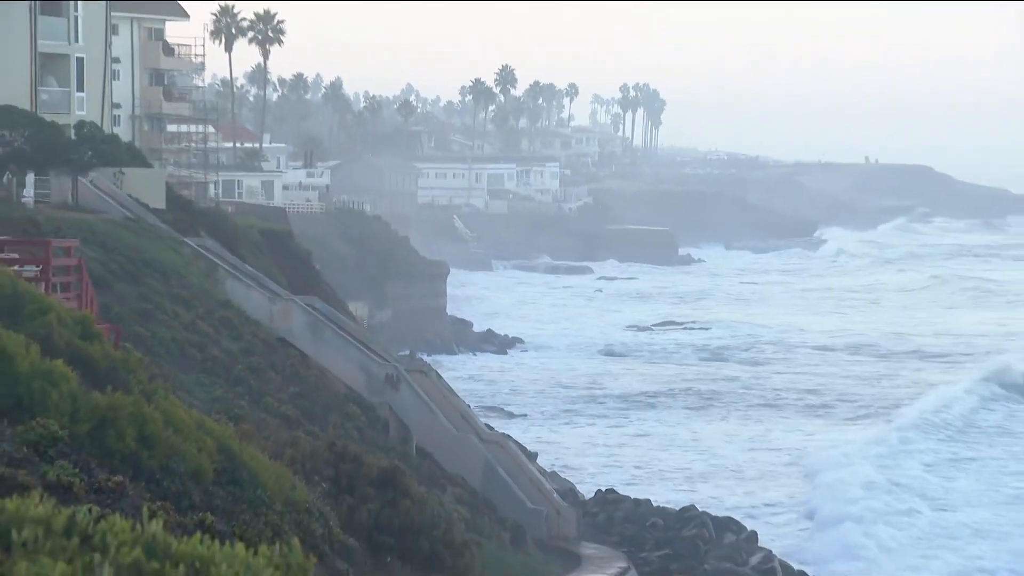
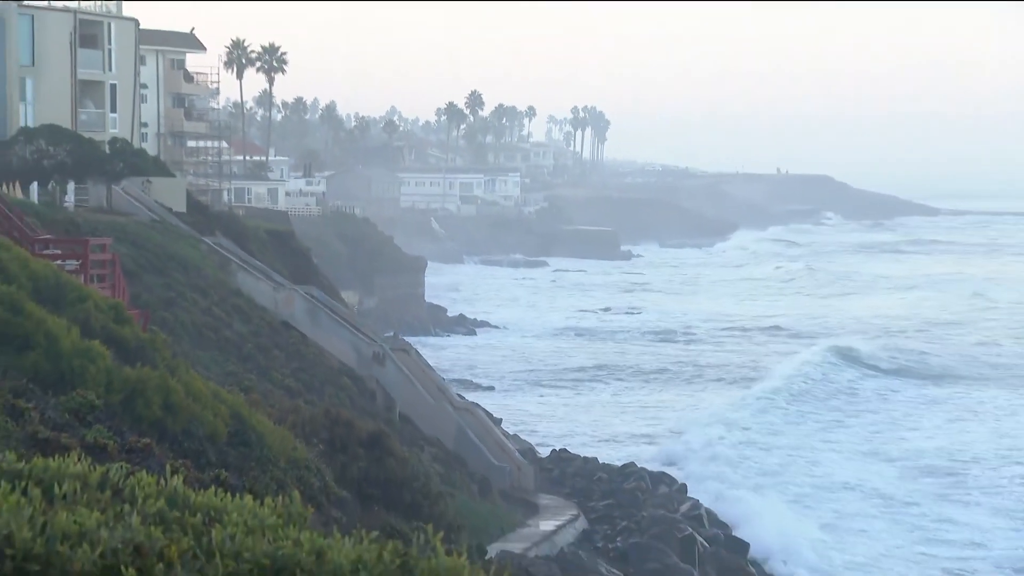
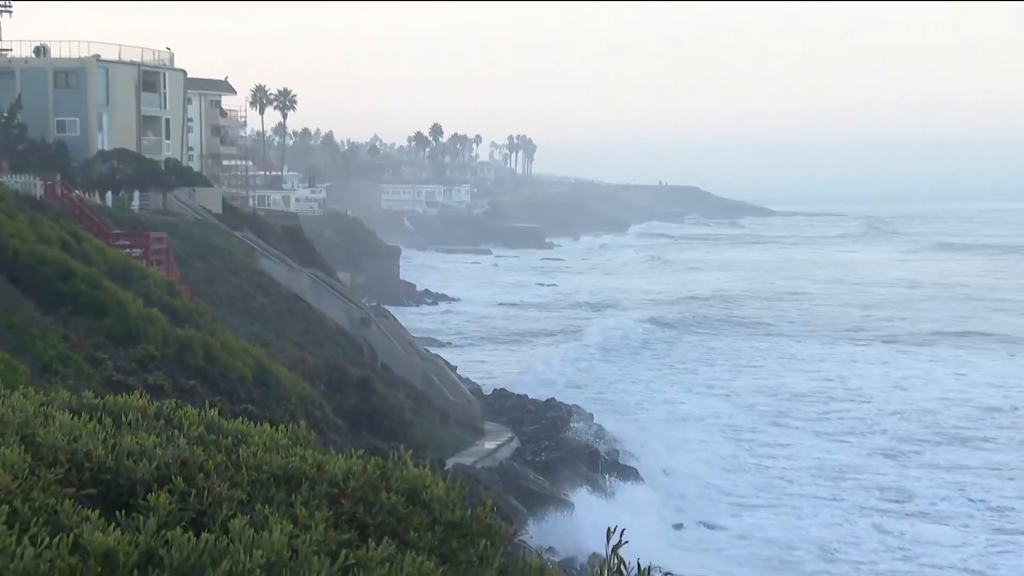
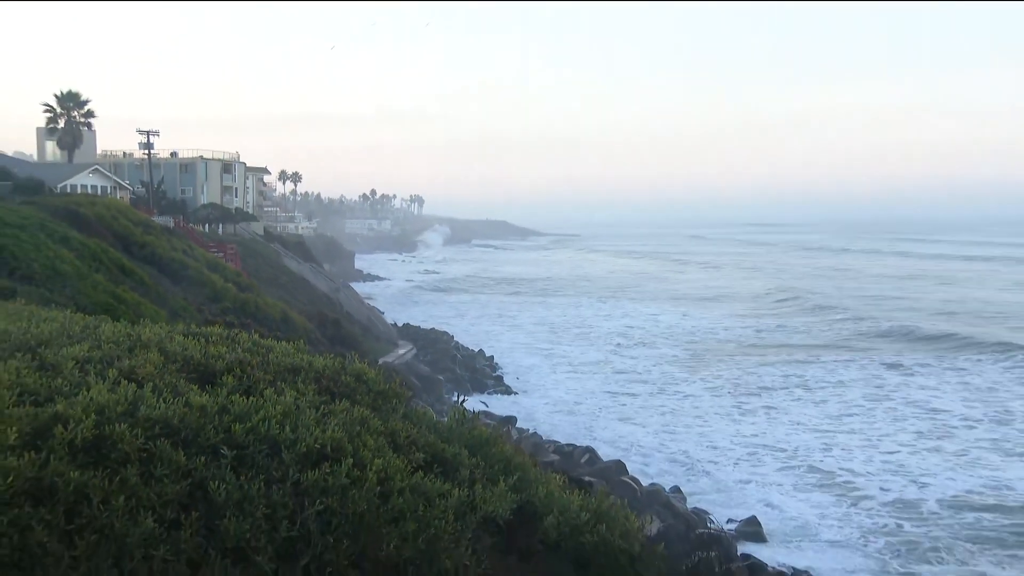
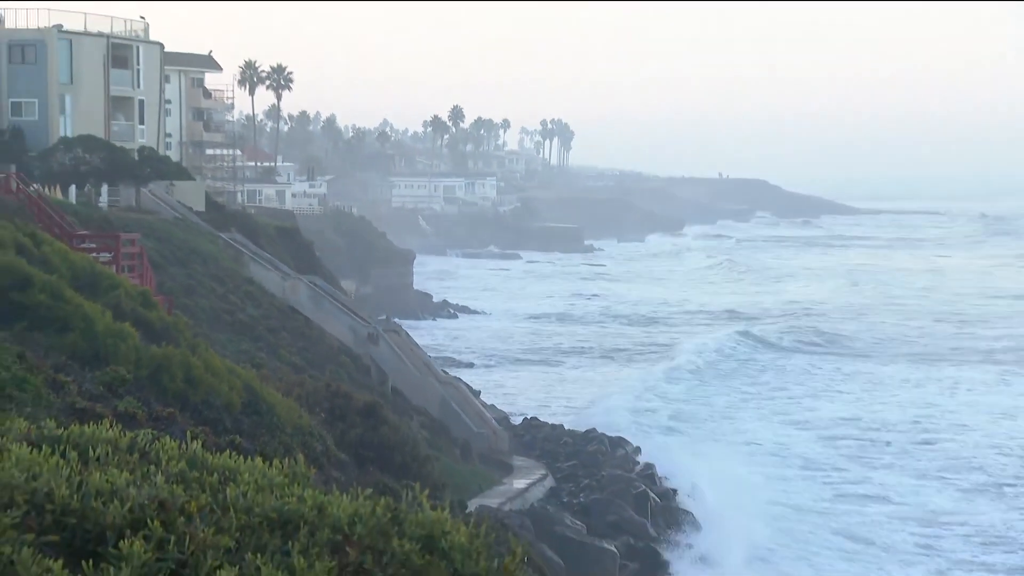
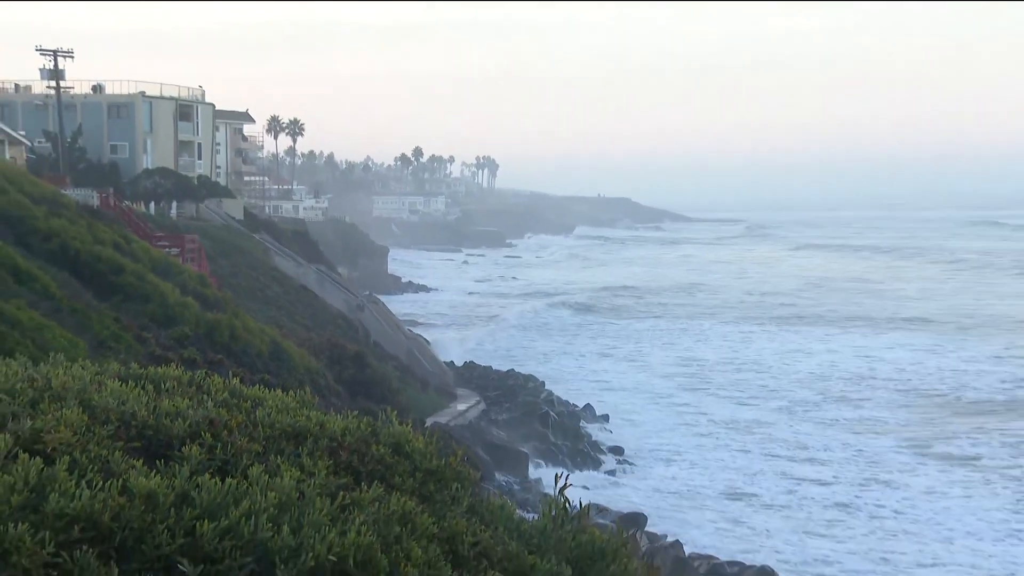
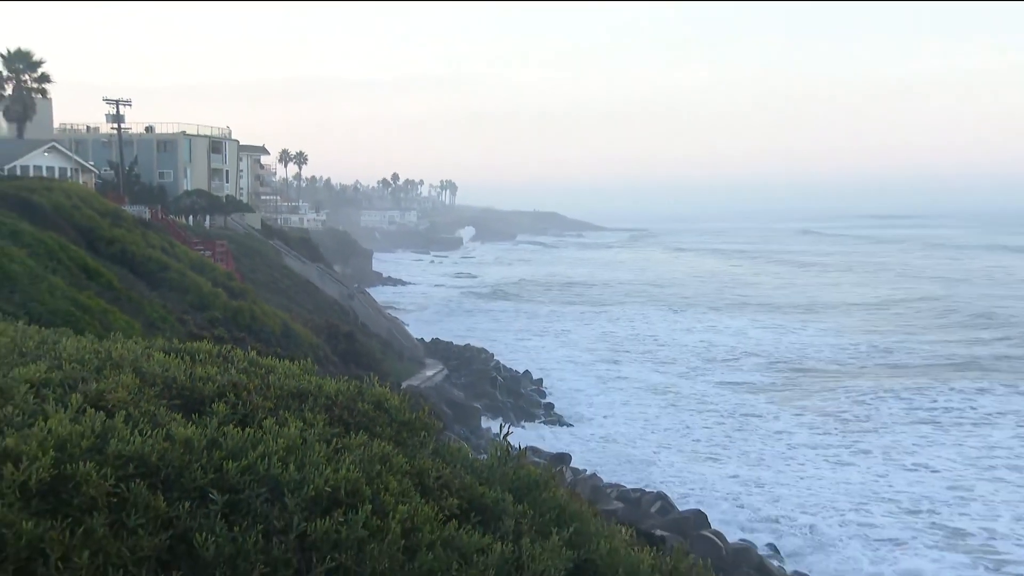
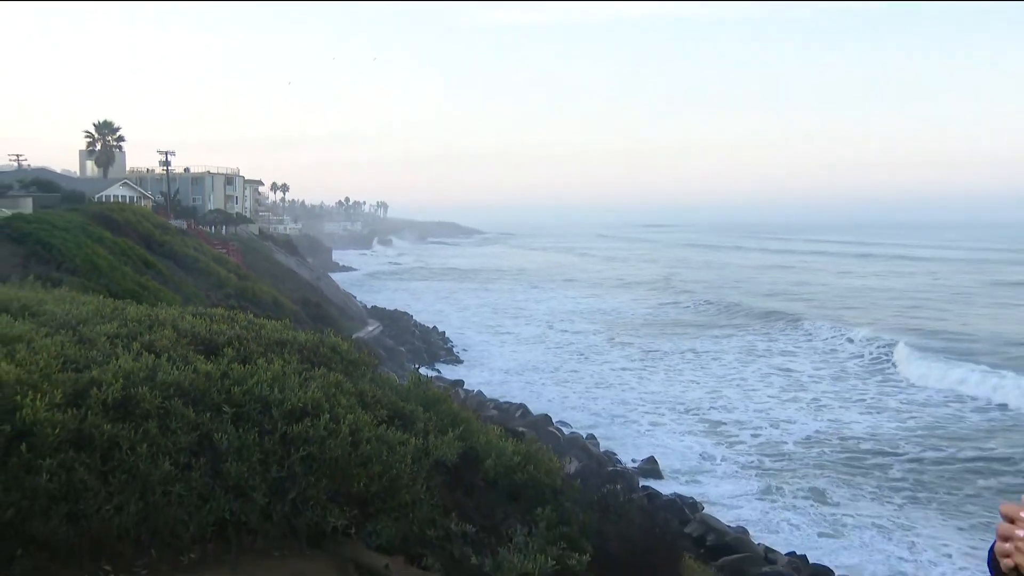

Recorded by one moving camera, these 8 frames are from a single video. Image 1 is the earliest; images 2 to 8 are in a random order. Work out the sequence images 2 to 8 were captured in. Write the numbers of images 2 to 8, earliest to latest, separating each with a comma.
2, 5, 3, 6, 7, 4, 8
